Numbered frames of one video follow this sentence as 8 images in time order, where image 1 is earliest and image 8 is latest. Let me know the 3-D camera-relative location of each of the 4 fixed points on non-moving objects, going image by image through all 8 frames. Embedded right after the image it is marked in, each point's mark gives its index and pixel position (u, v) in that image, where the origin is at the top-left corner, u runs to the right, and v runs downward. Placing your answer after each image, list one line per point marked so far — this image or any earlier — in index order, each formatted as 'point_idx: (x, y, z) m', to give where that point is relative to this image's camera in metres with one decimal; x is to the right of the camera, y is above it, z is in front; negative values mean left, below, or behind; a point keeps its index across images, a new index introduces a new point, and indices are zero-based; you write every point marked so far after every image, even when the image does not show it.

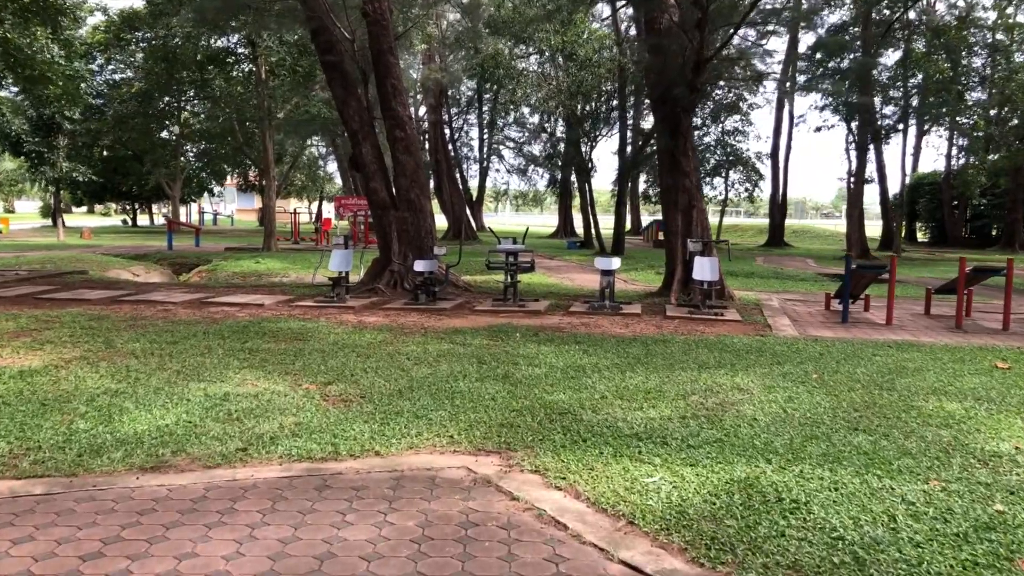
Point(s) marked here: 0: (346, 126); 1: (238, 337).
0: (-2.5, +2.4, +12.5) m
1: (-2.6, -0.5, +7.9) m
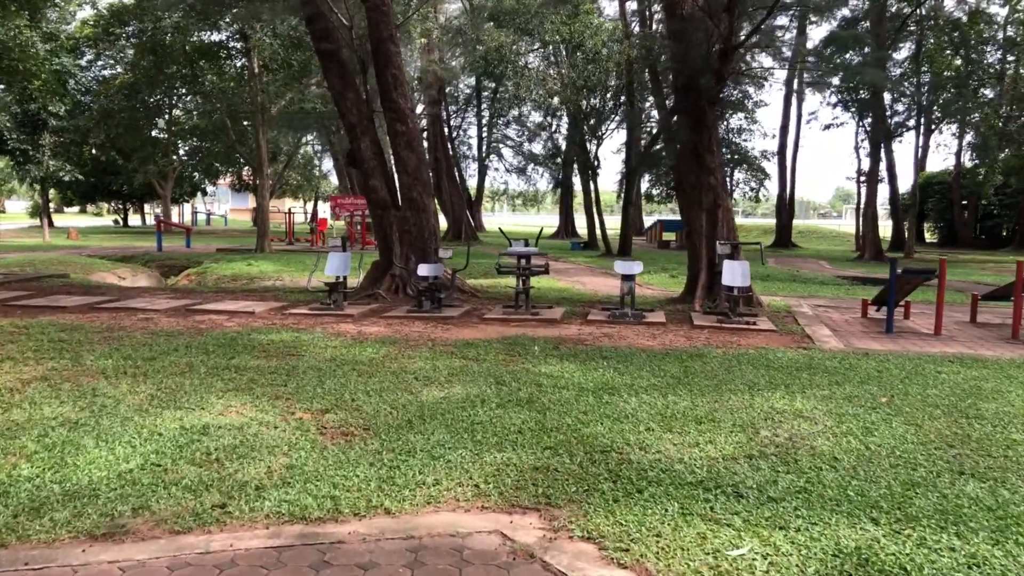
0: (-2.3, +2.3, +11.7) m
1: (-2.4, -0.5, +7.0) m
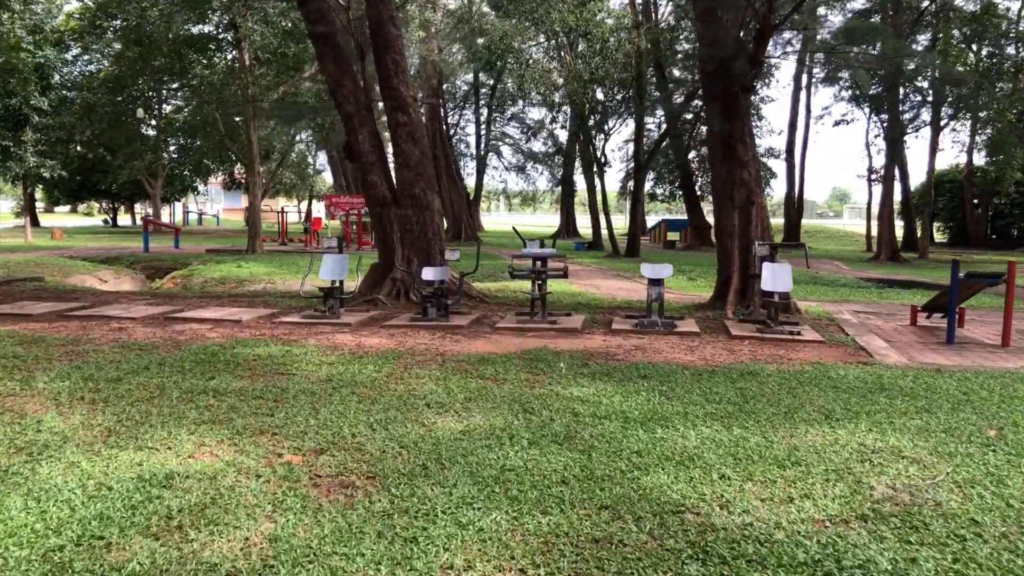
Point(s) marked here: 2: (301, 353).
0: (-2.2, +2.3, +10.7) m
1: (-2.3, -0.6, +6.1) m
2: (-1.7, -0.5, +6.9) m
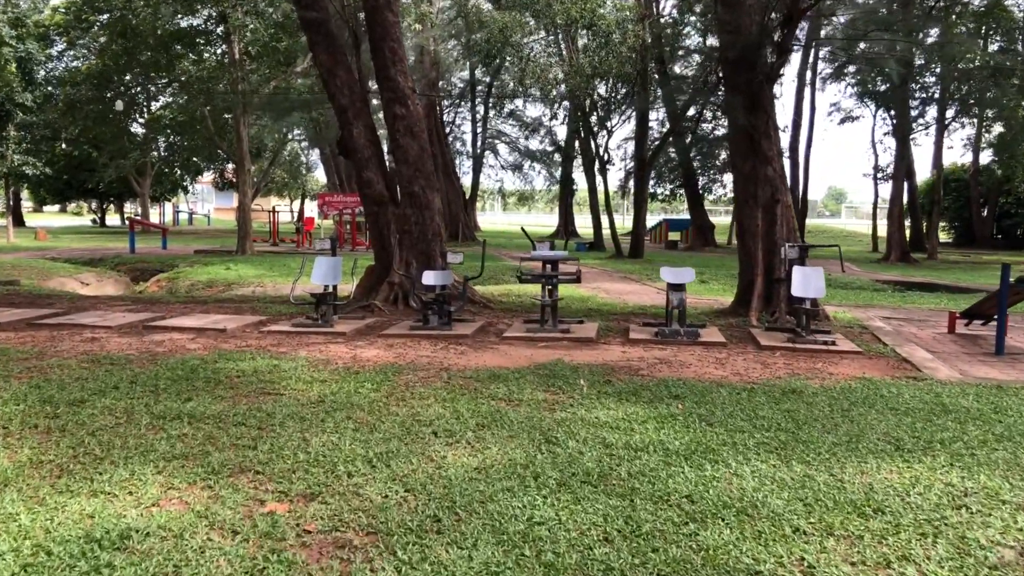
0: (-2.1, +2.2, +10.0) m
1: (-2.2, -0.7, +5.4) m
2: (-1.6, -0.6, +6.2) m
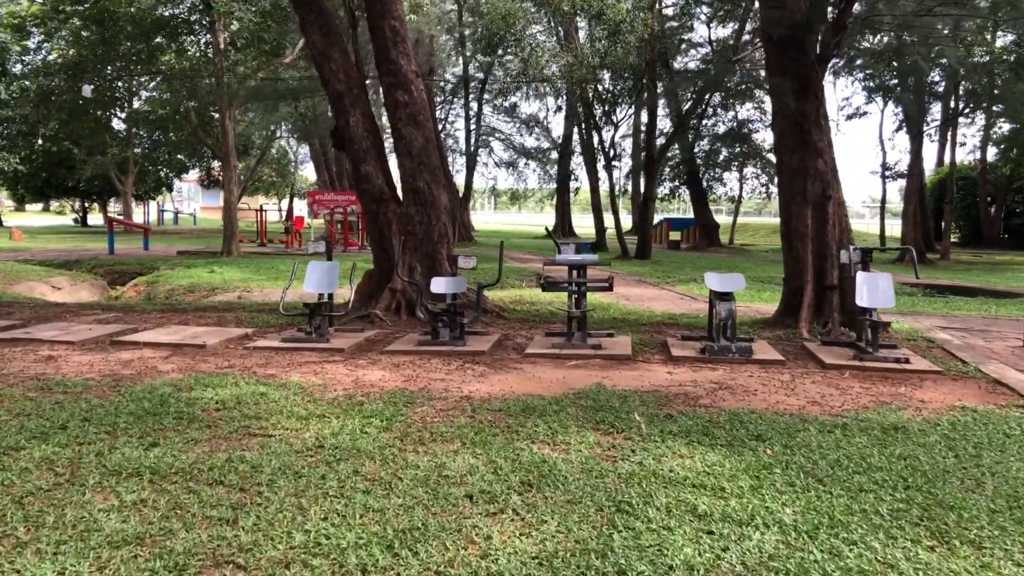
0: (-2.0, +2.2, +9.0) m
1: (-1.9, -0.7, +4.4) m
2: (-1.4, -0.7, +5.2) m
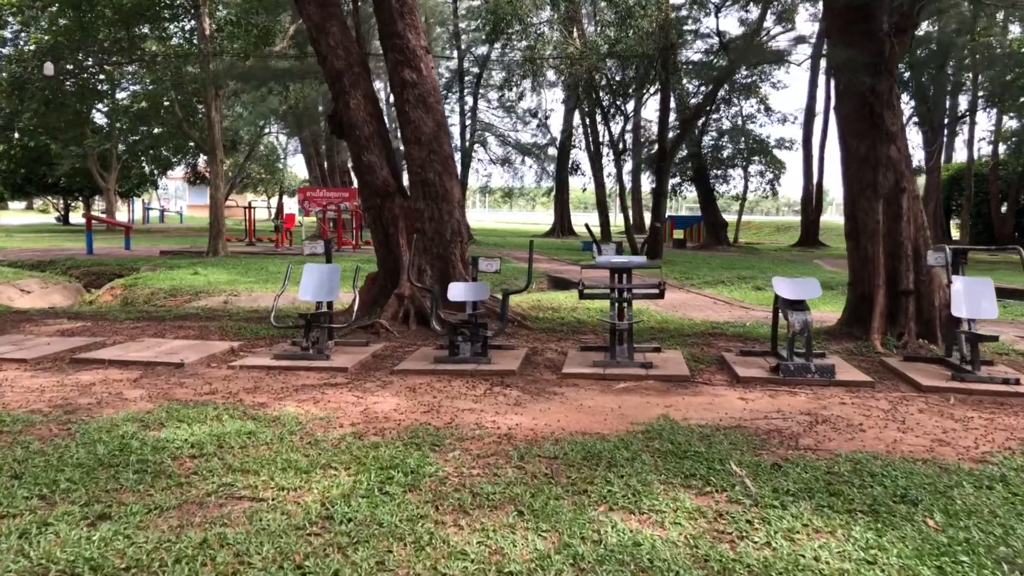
0: (-1.8, +2.1, +7.9) m
1: (-1.7, -0.8, +3.3) m
2: (-1.2, -0.7, +4.1) m
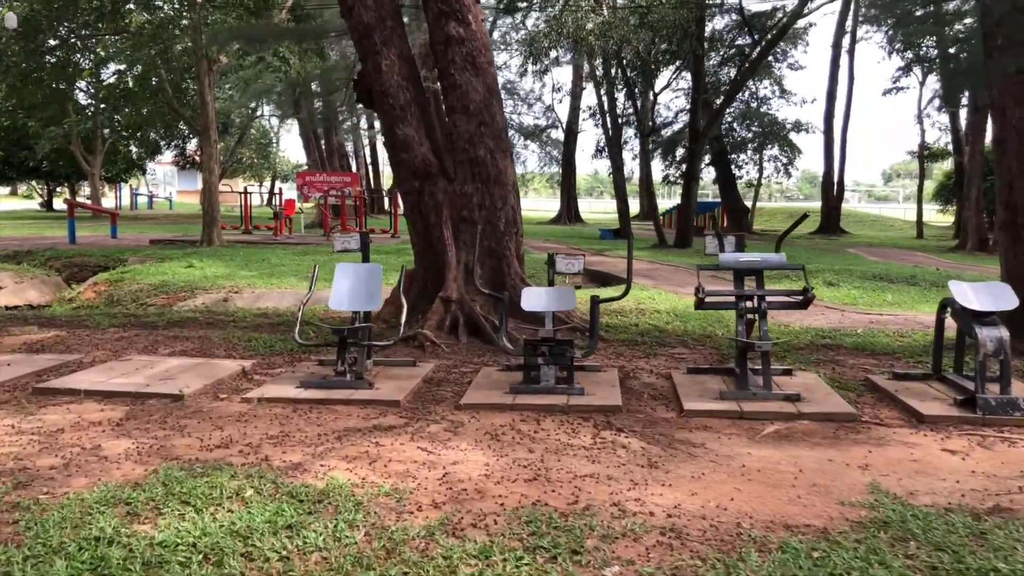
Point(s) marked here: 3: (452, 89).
0: (-1.2, +2.1, +6.4) m
1: (-1.1, -0.9, +1.9) m
2: (-0.6, -0.8, +2.7) m
3: (-0.5, +1.5, +6.4) m
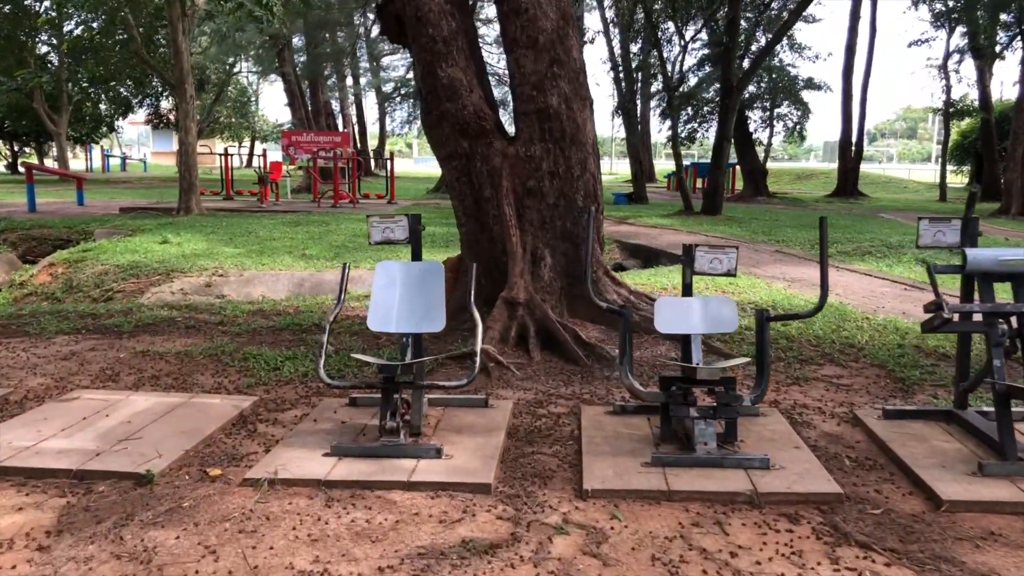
0: (-0.8, +2.1, +4.7) m
1: (-0.5, -1.1, +0.3) m
2: (0.0, -1.0, +1.1) m
3: (0.0, +1.5, +4.7) m
